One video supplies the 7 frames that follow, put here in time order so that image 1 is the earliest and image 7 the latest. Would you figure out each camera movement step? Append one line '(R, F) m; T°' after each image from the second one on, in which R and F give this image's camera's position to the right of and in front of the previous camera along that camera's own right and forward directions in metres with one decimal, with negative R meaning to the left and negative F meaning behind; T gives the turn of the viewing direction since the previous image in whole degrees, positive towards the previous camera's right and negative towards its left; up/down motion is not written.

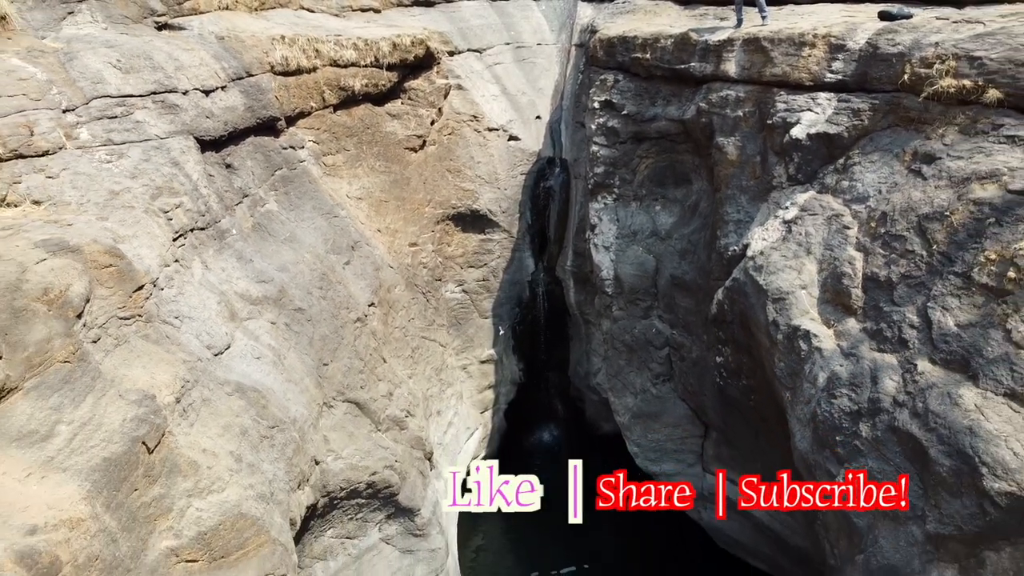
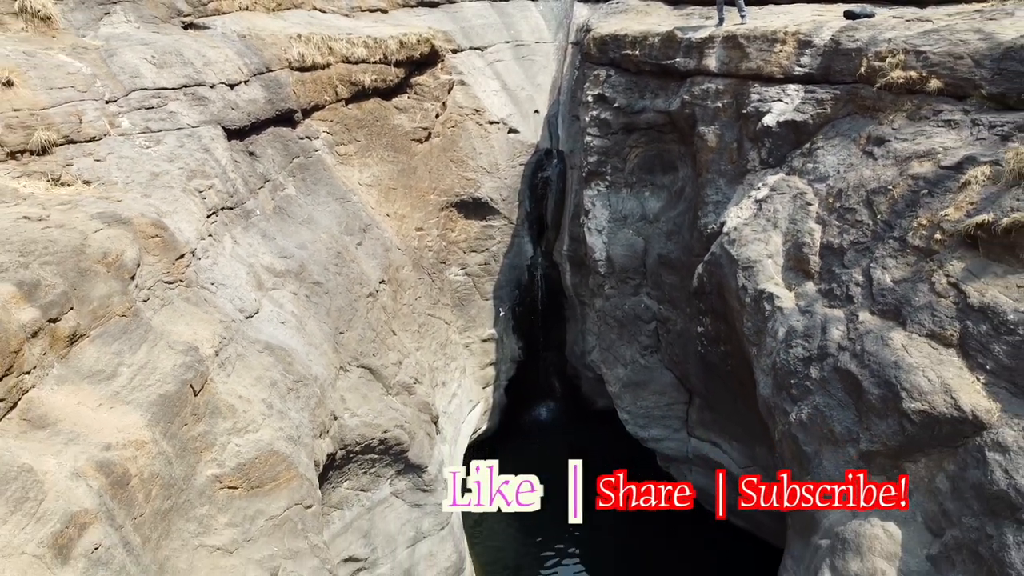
(0.0, -0.6) m; 0°
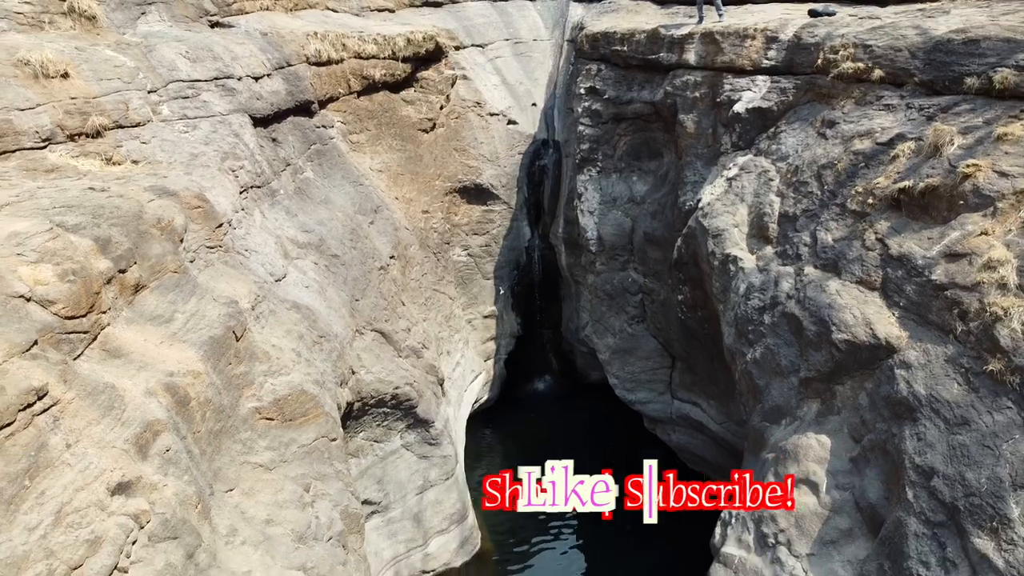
(0.0, -0.8) m; 0°
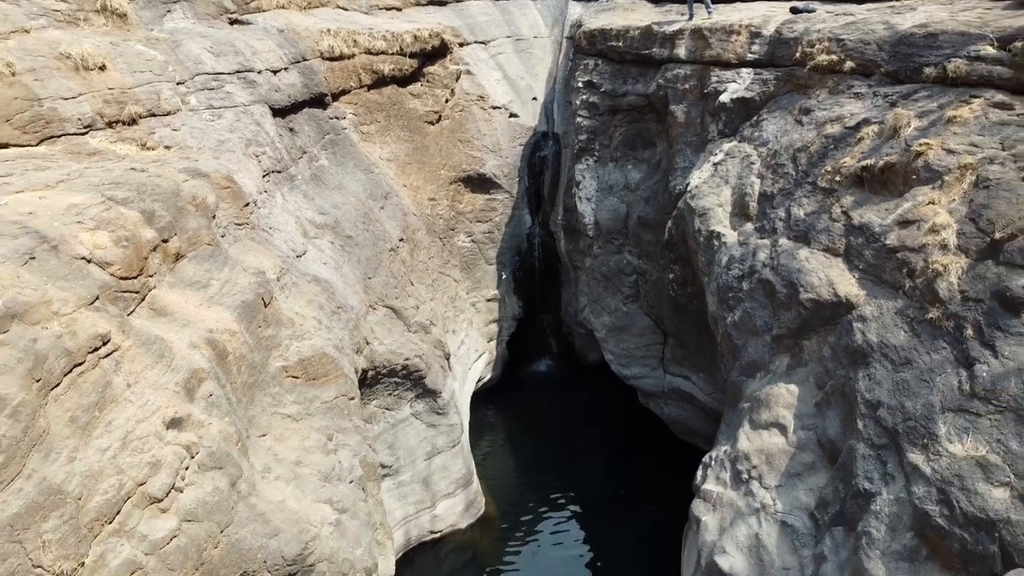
(0.0, -0.6) m; 0°
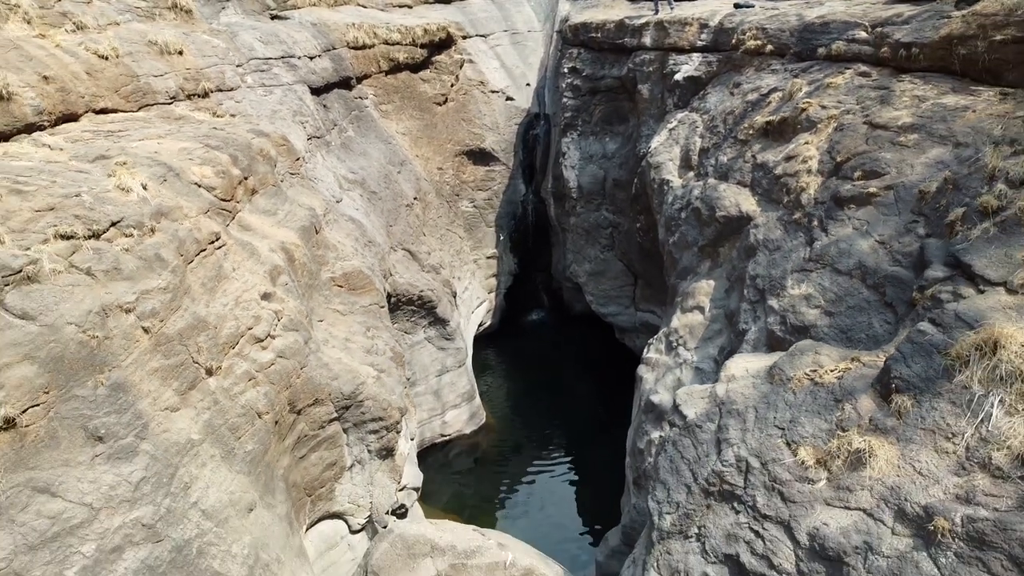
(+0.1, -1.8) m; 0°
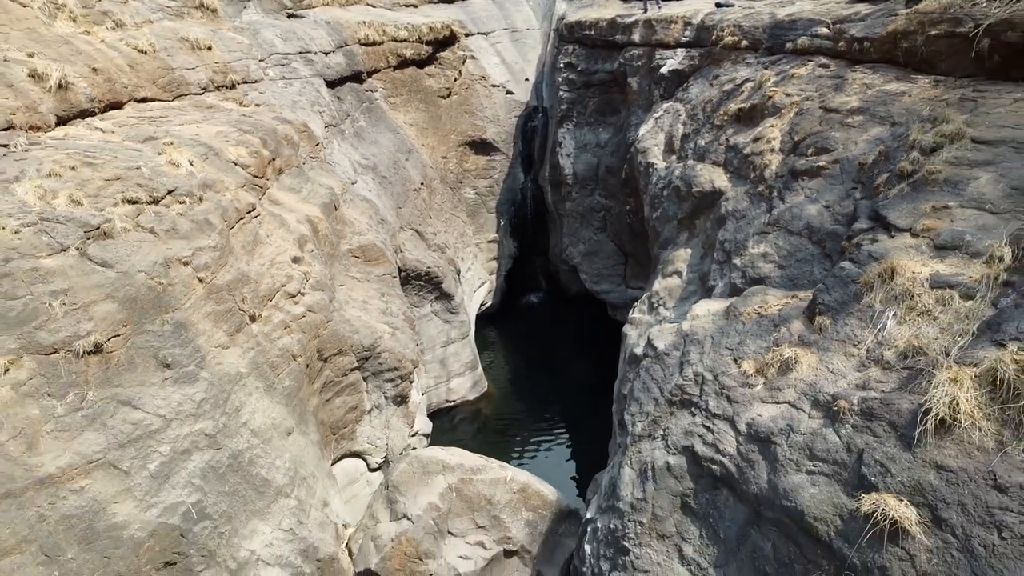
(0.0, -0.9) m; 0°
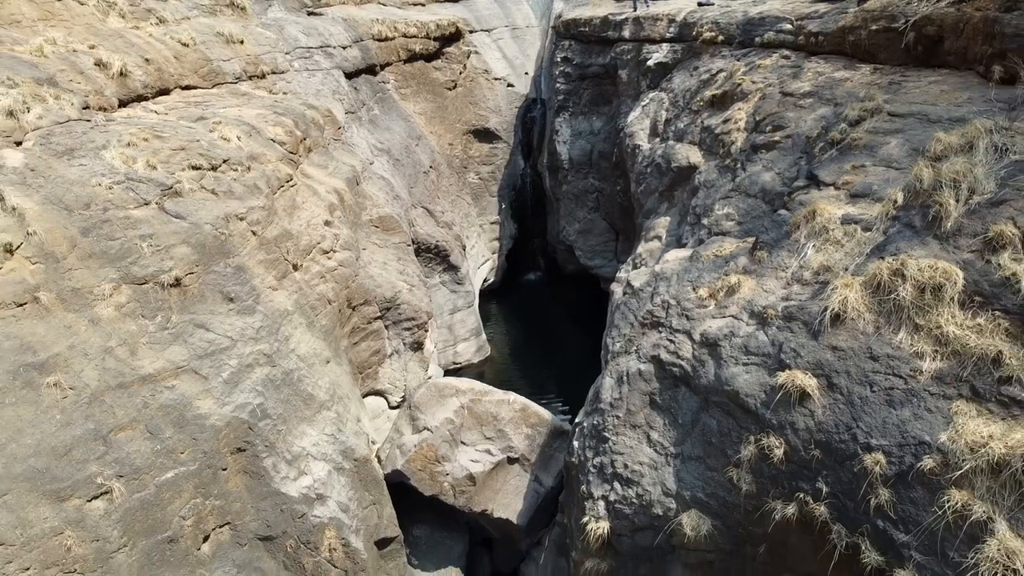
(0.0, -1.1) m; 0°
